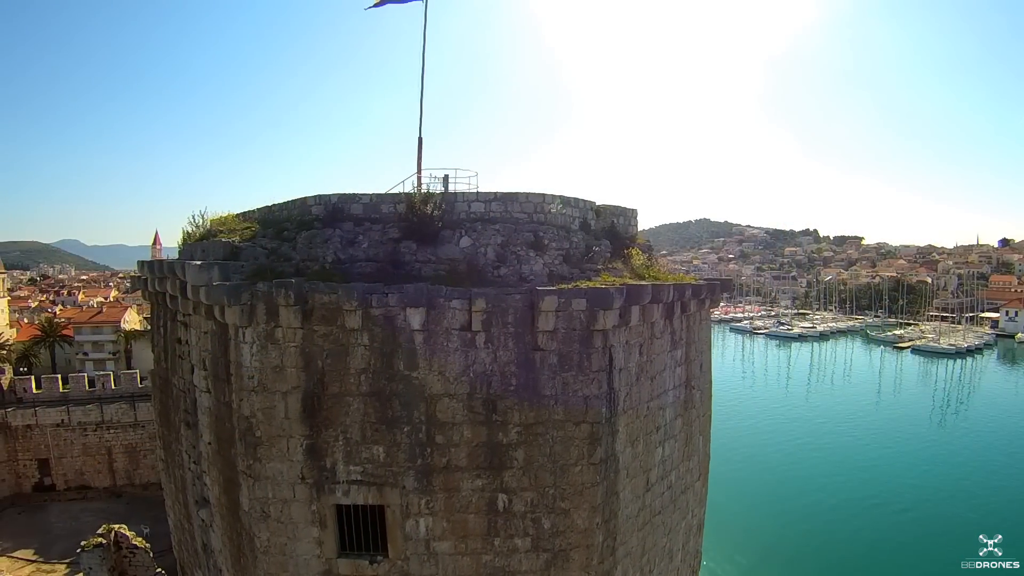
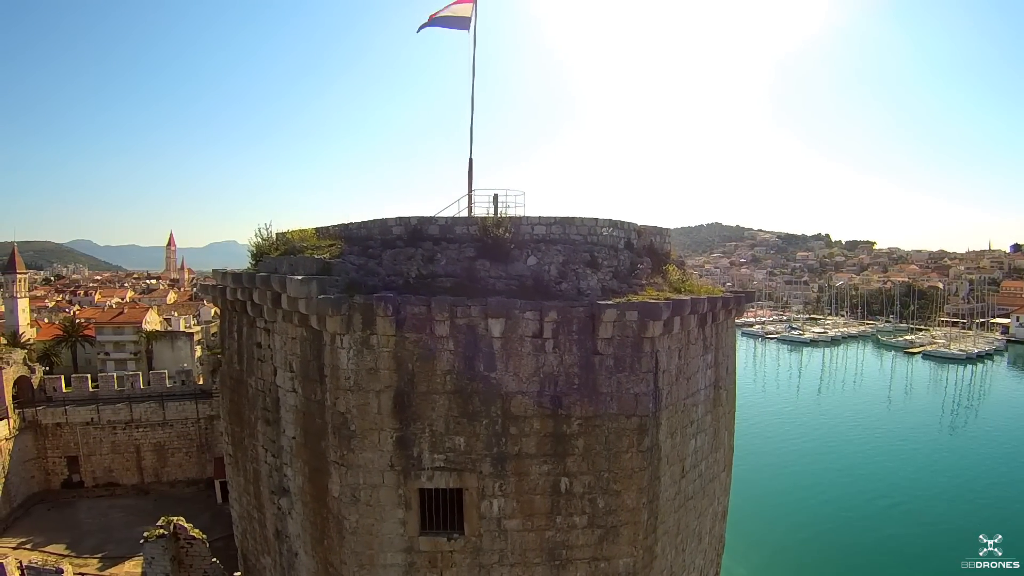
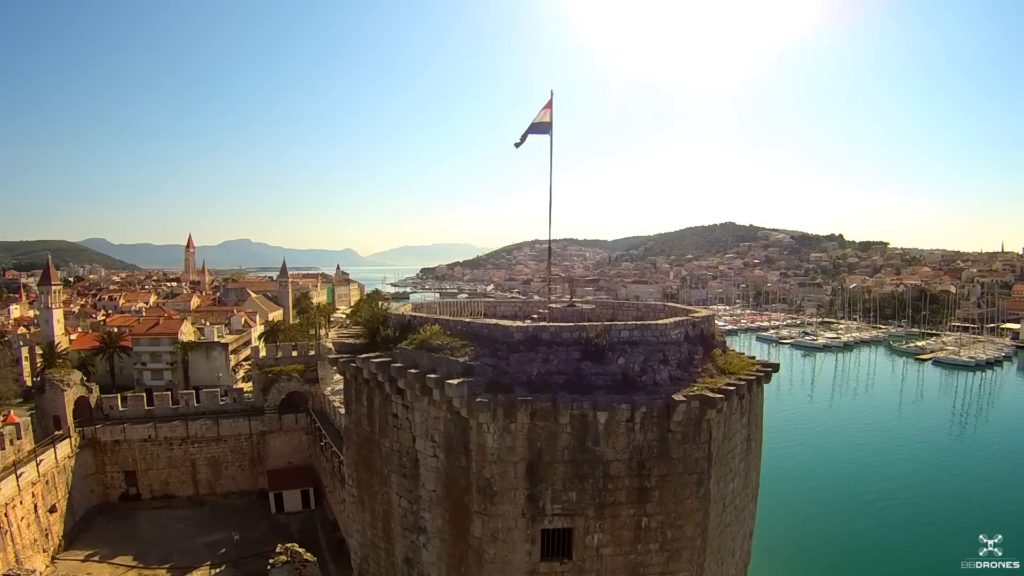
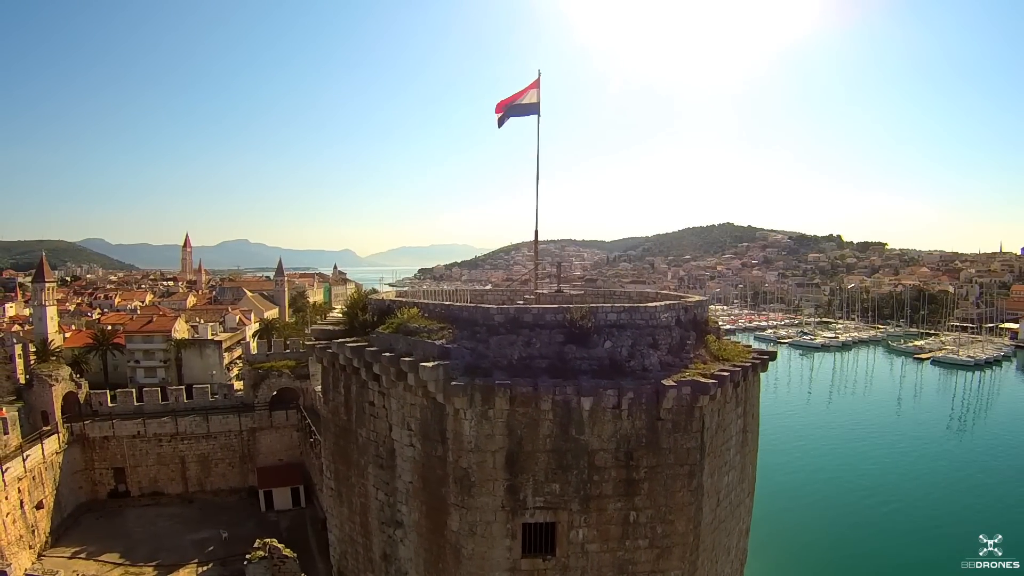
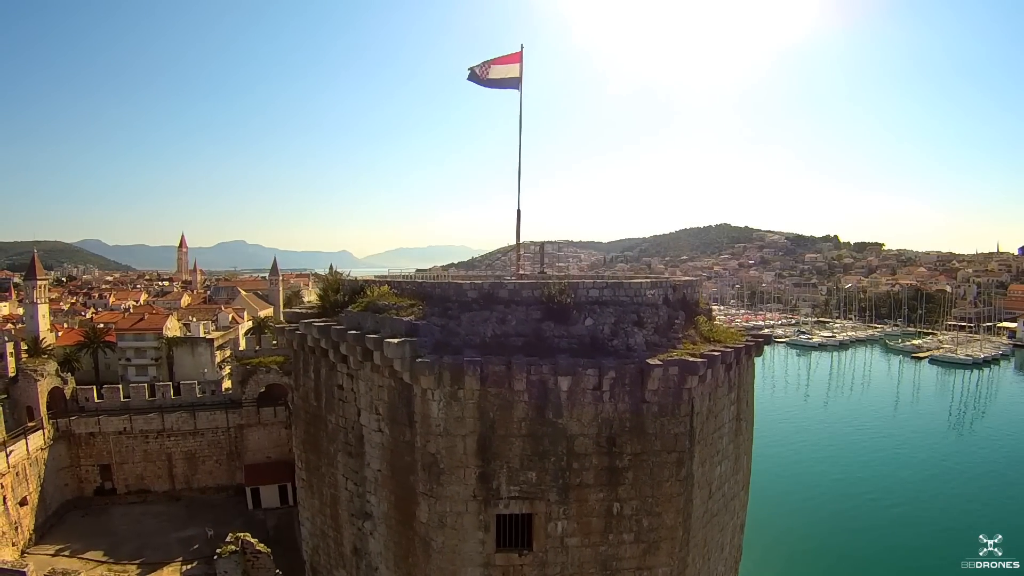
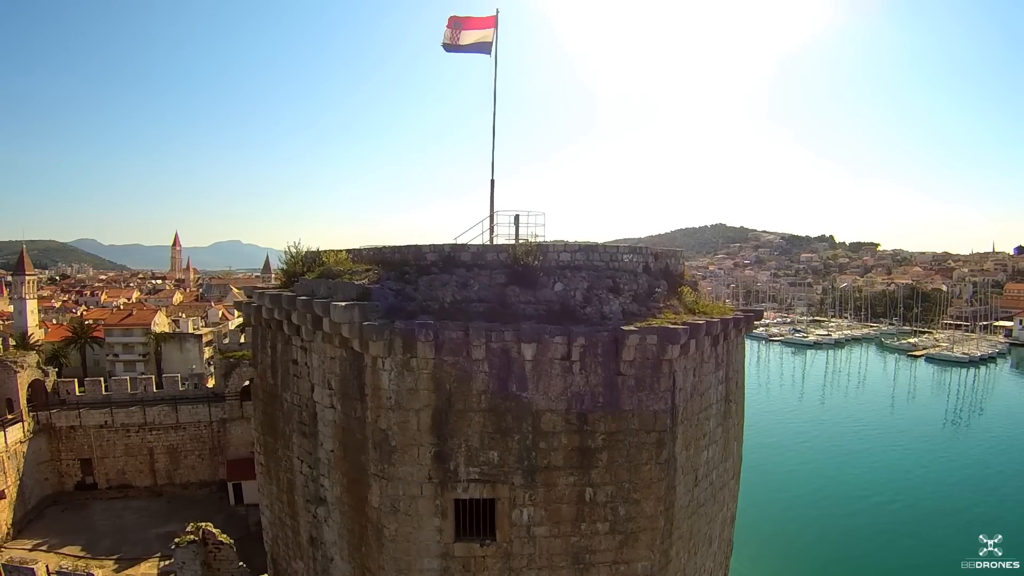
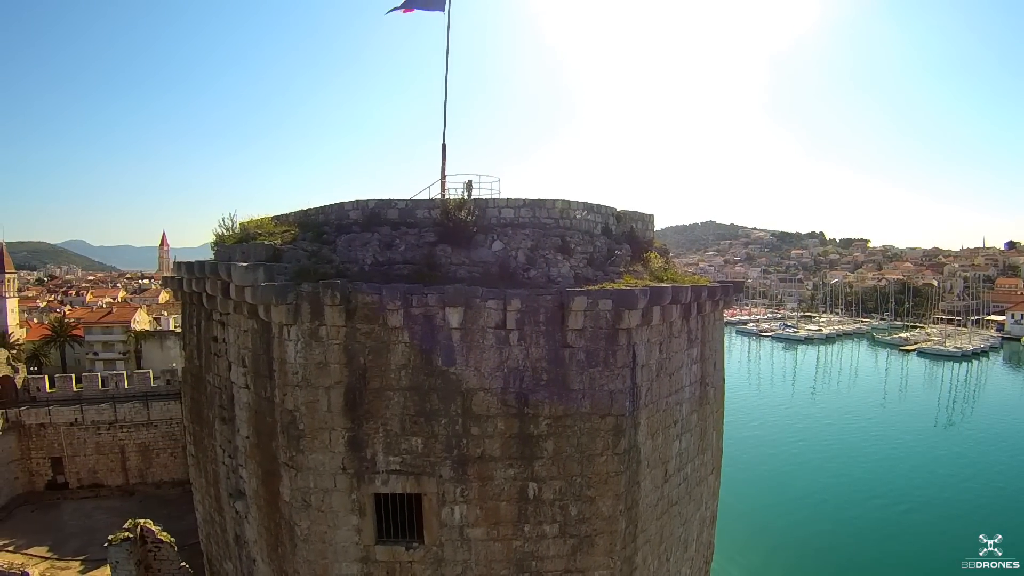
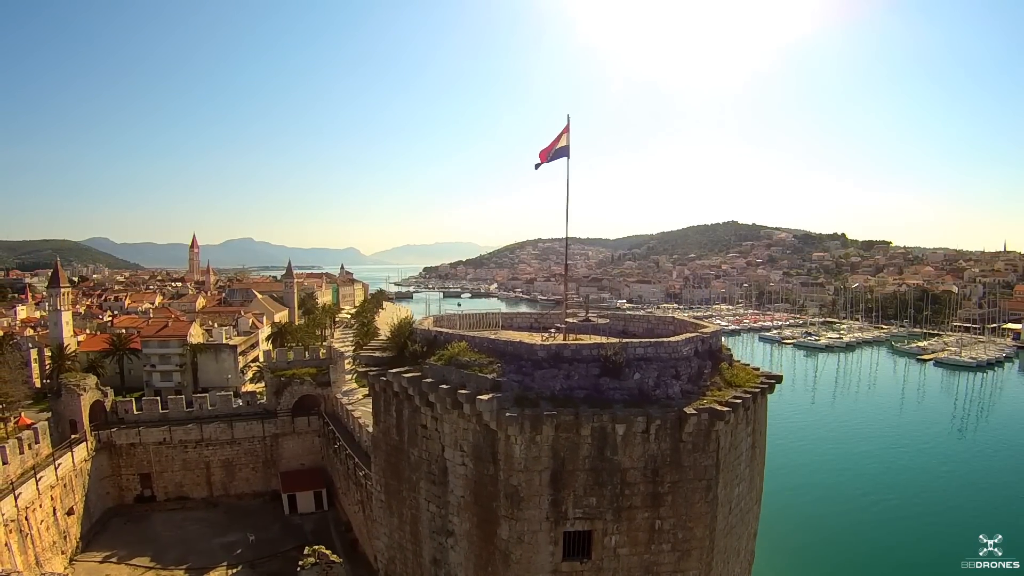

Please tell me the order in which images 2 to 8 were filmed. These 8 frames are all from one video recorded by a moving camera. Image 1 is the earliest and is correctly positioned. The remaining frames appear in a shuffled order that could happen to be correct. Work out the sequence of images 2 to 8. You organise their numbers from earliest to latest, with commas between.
7, 2, 6, 5, 4, 3, 8
